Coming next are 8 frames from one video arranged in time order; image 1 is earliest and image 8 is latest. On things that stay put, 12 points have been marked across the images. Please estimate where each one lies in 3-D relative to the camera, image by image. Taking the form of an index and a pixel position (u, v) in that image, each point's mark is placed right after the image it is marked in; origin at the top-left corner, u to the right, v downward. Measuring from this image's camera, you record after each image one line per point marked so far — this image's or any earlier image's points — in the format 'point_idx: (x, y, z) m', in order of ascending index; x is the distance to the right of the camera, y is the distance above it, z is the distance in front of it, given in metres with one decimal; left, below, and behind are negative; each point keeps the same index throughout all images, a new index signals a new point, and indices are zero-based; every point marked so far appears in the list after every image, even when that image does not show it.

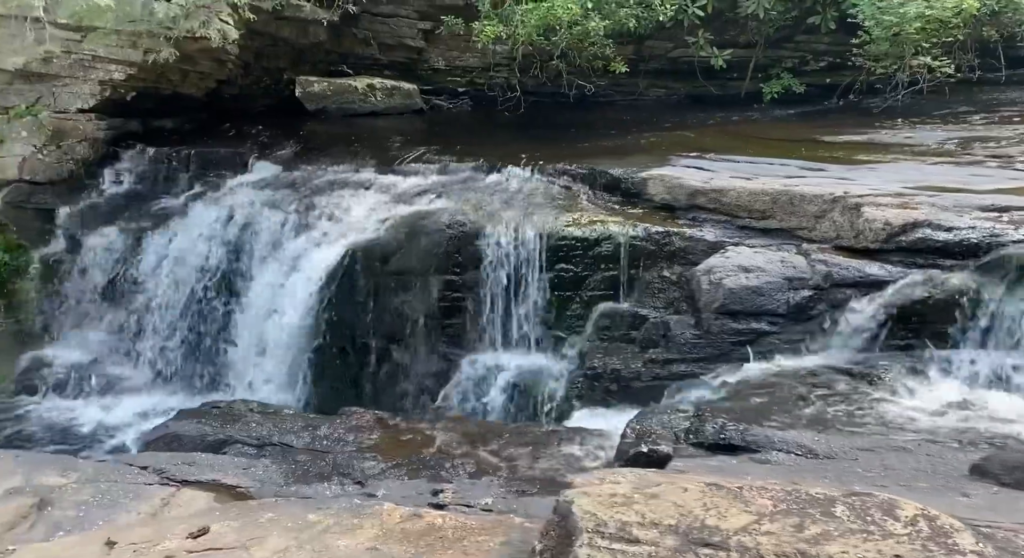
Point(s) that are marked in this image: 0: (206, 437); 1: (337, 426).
0: (-1.6, -0.8, +4.1) m
1: (-0.9, -0.8, +4.2) m
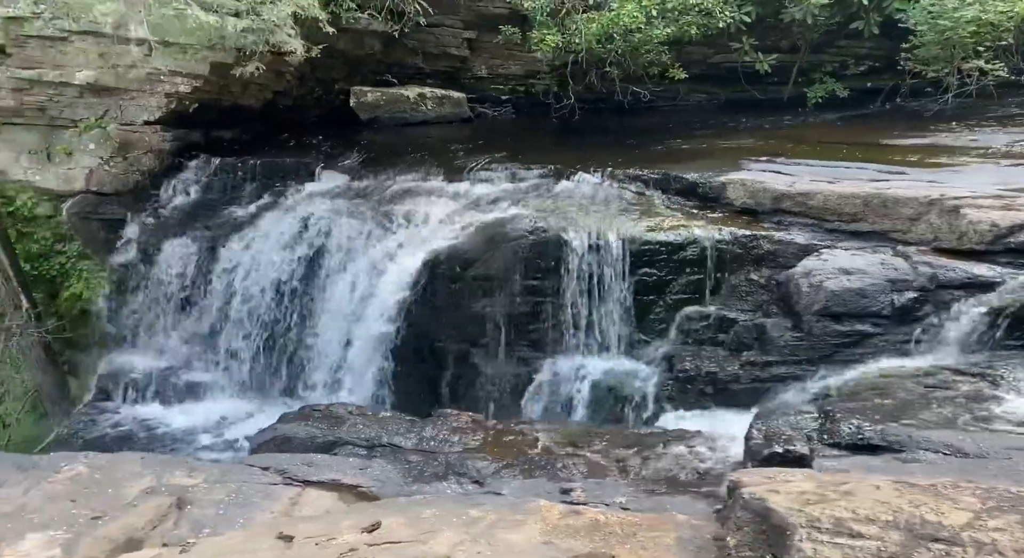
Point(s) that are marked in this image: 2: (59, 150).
0: (-1.0, -0.8, +4.2) m
1: (-0.4, -0.8, +4.3) m
2: (-4.9, +1.4, +8.4) m
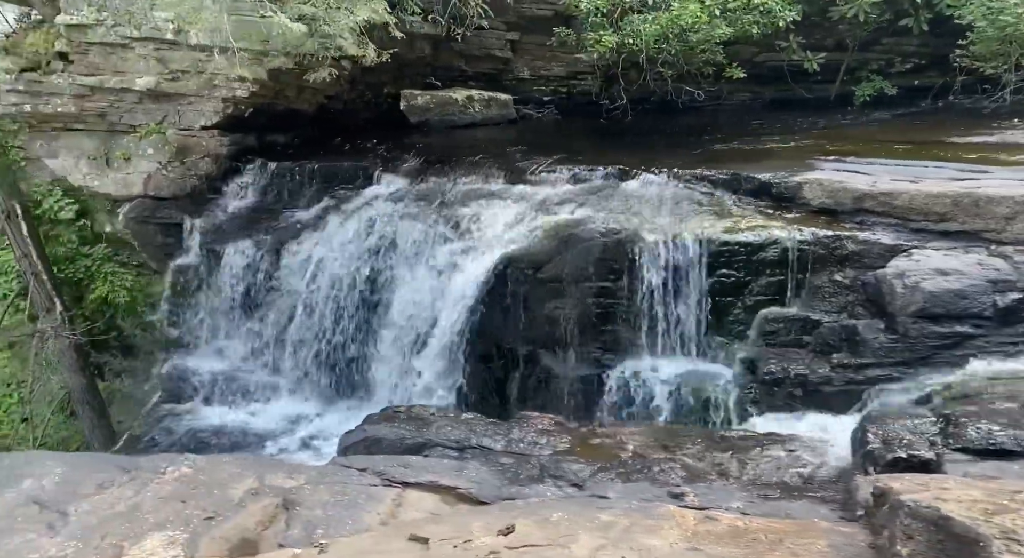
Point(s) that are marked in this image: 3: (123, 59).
0: (-0.6, -0.9, +4.2) m
1: (+0.1, -0.8, +4.3) m
2: (-4.3, +1.3, +8.5) m
3: (-4.0, +2.2, +8.1) m
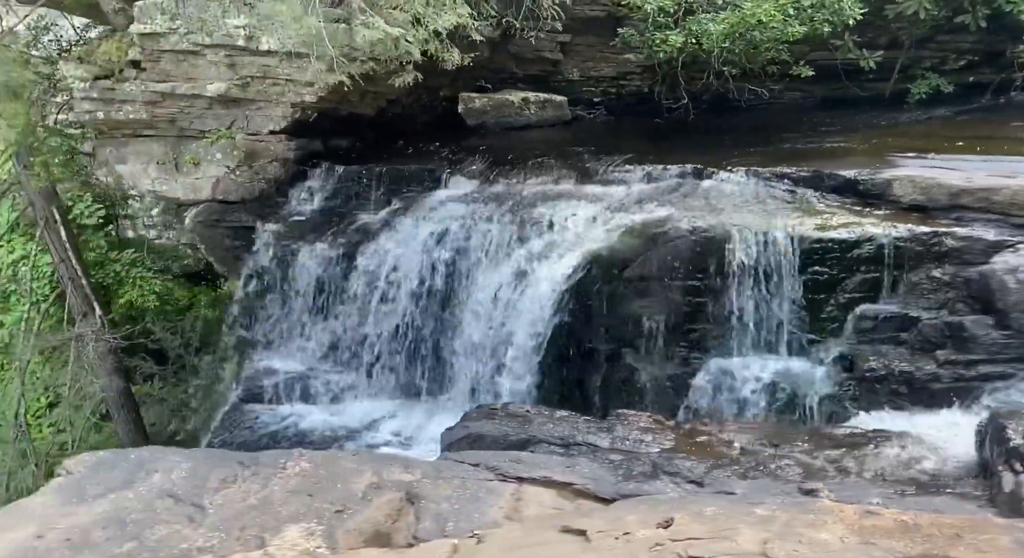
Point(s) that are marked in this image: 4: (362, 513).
0: (0.0, -0.9, +4.3) m
1: (+0.6, -0.8, +4.3) m
2: (-3.6, +1.3, +8.7) m
3: (-3.3, +2.2, +8.2) m
4: (-0.6, -1.0, +3.4) m
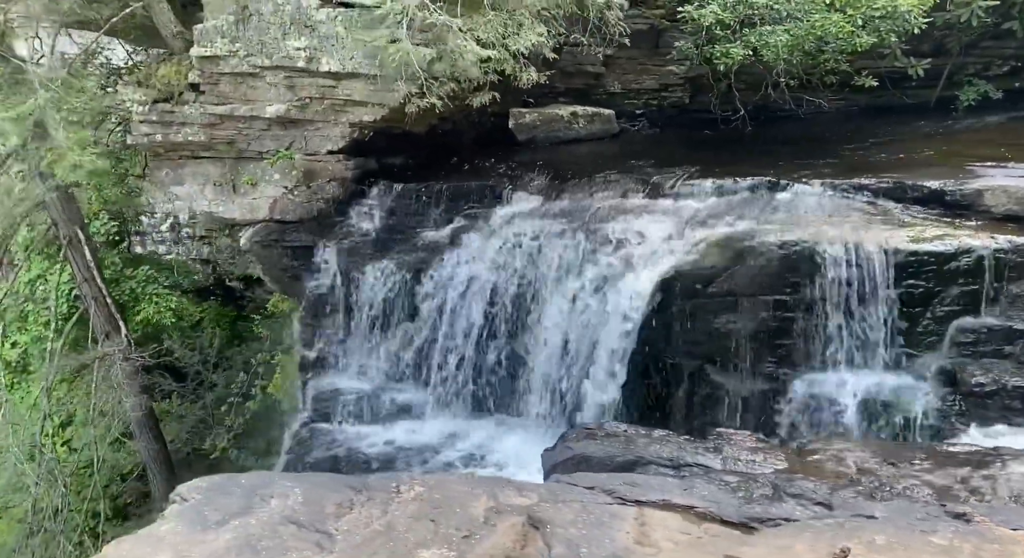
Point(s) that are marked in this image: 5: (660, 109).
0: (+0.6, -1.0, +4.2) m
1: (+1.2, -0.9, +4.3) m
2: (-2.9, +1.1, +8.7) m
3: (-2.7, +2.0, +8.3) m
4: (-0.1, -1.1, +3.4) m
5: (+2.1, +2.4, +11.1) m
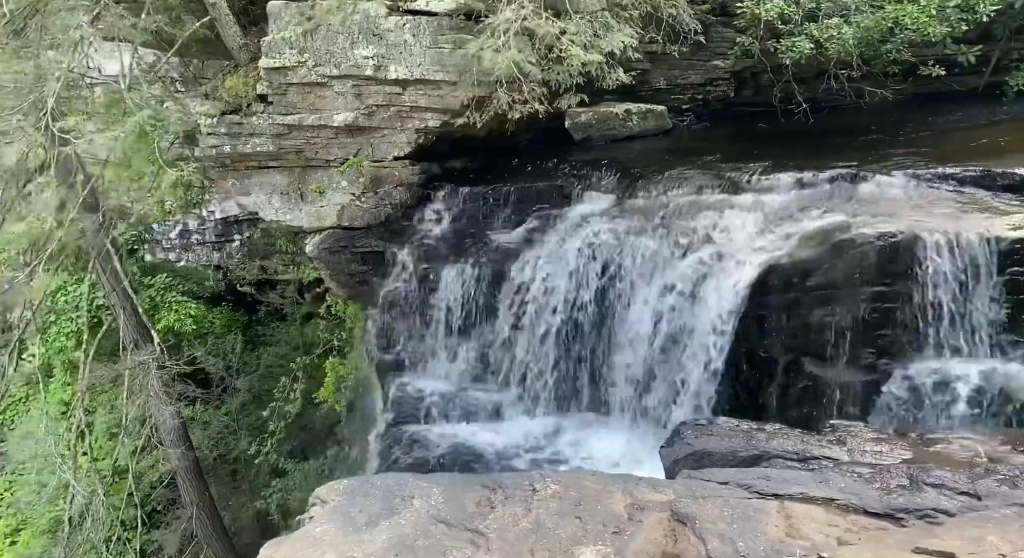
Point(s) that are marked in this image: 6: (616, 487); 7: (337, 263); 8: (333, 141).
0: (+1.2, -0.9, +4.3) m
1: (+1.9, -0.9, +4.3) m
2: (-2.2, +1.0, +8.9) m
3: (-2.0, +1.9, +8.4) m
4: (+0.6, -1.1, +3.5) m
5: (+2.8, +2.5, +11.1) m
6: (+0.5, -1.0, +3.9) m
7: (-1.9, +0.2, +9.0) m
8: (-1.9, +1.5, +8.6) m
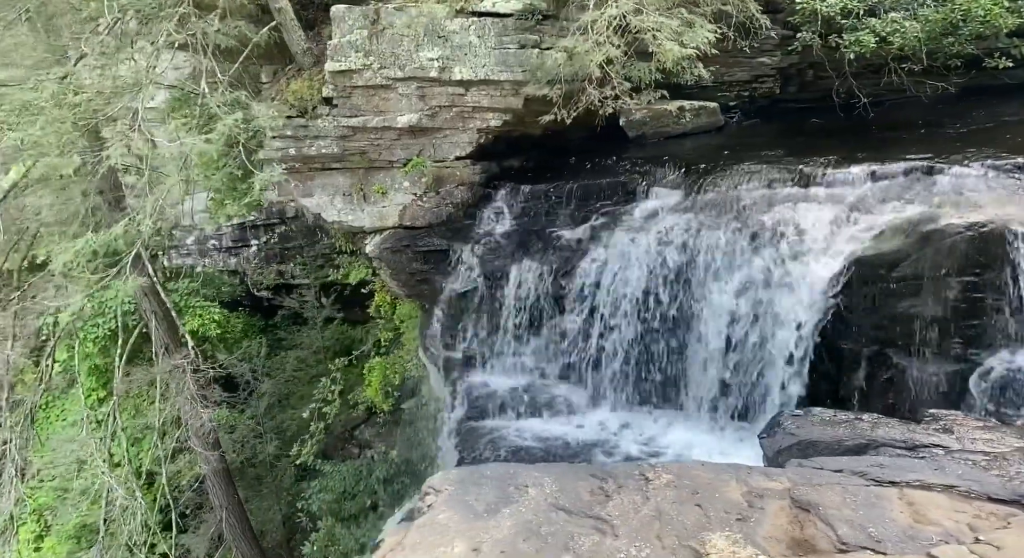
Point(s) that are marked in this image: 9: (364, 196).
0: (+1.8, -0.9, +4.3) m
1: (+2.5, -0.8, +4.3) m
2: (-1.5, +1.0, +9.0) m
3: (-1.3, +1.9, +8.6) m
4: (+1.1, -1.1, +3.5) m
5: (+3.6, +2.5, +11.1) m
6: (+1.1, -1.0, +3.9) m
7: (-1.2, +0.2, +9.1) m
8: (-1.3, +1.5, +8.7) m
9: (-1.6, +0.9, +9.1) m
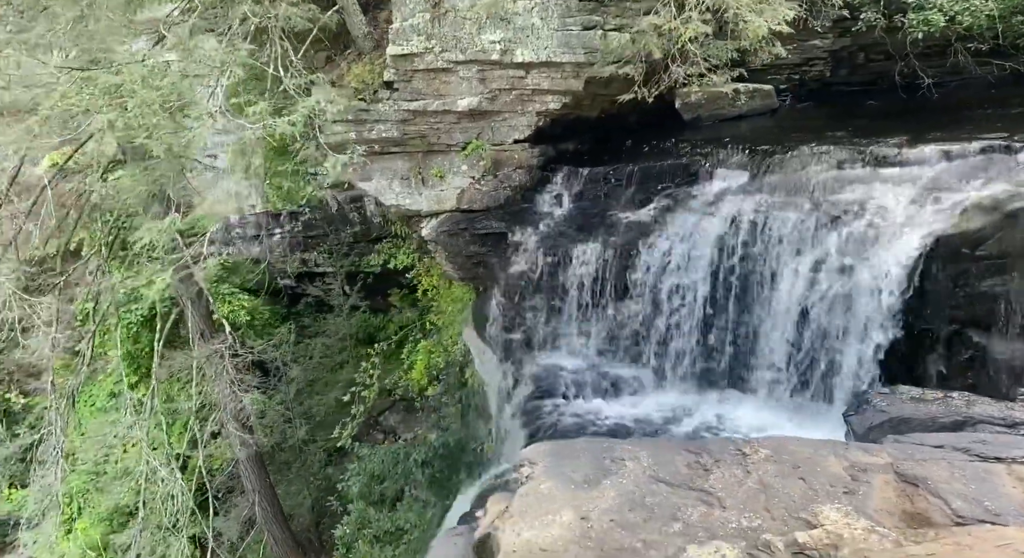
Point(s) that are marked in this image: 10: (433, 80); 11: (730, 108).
0: (+2.3, -0.8, +4.3) m
1: (+3.0, -0.7, +4.3) m
2: (-0.9, +1.2, +9.1) m
3: (-0.7, +2.1, +8.6) m
4: (+1.6, -1.0, +3.5) m
5: (+4.3, +2.7, +10.9) m
6: (+1.6, -0.9, +3.9) m
7: (-0.5, +0.4, +9.2) m
8: (-0.6, +1.7, +8.8) m
9: (-1.0, +1.1, +9.1) m
10: (-0.8, +2.2, +8.6) m
11: (+2.9, +2.2, +10.4) m
